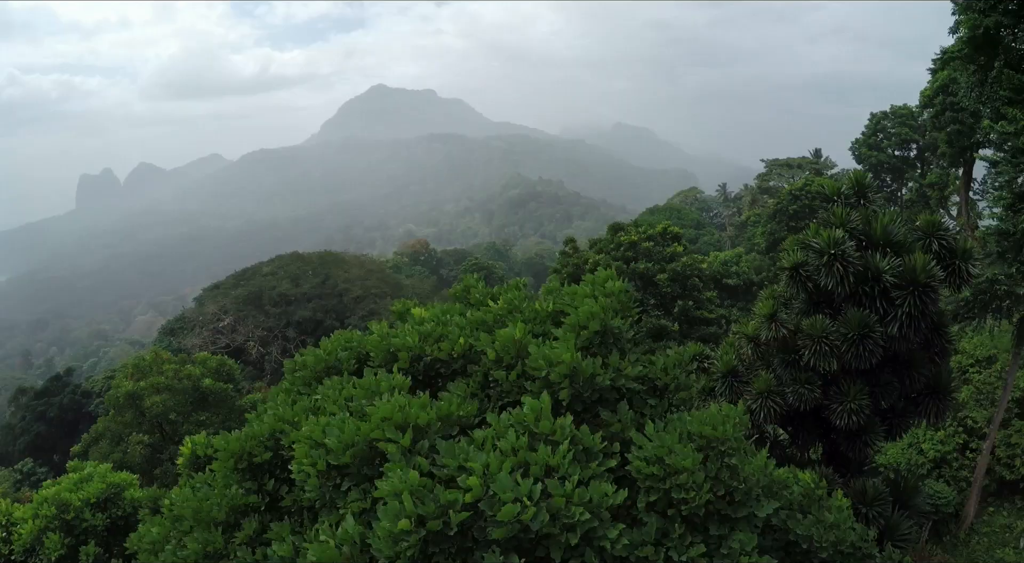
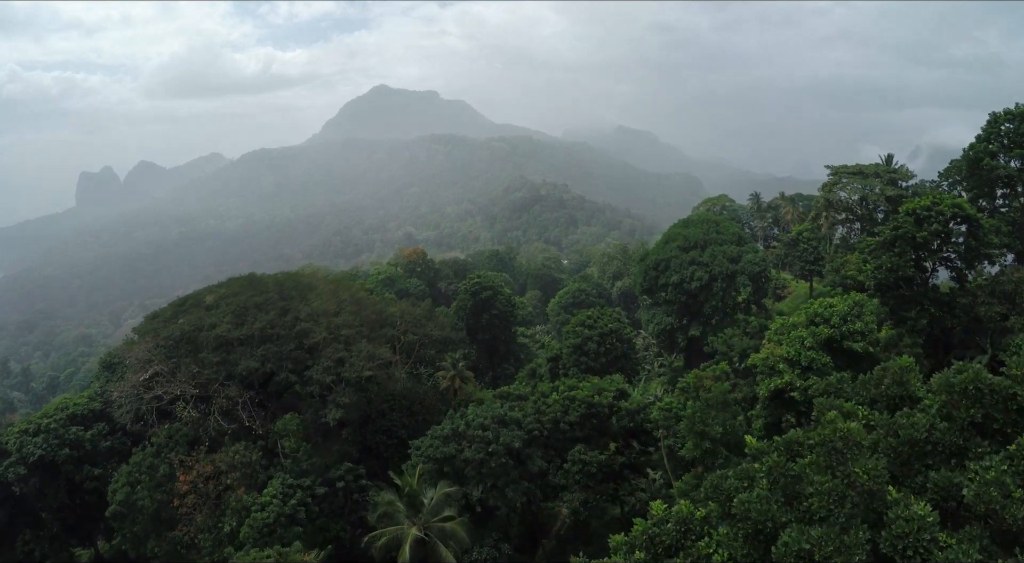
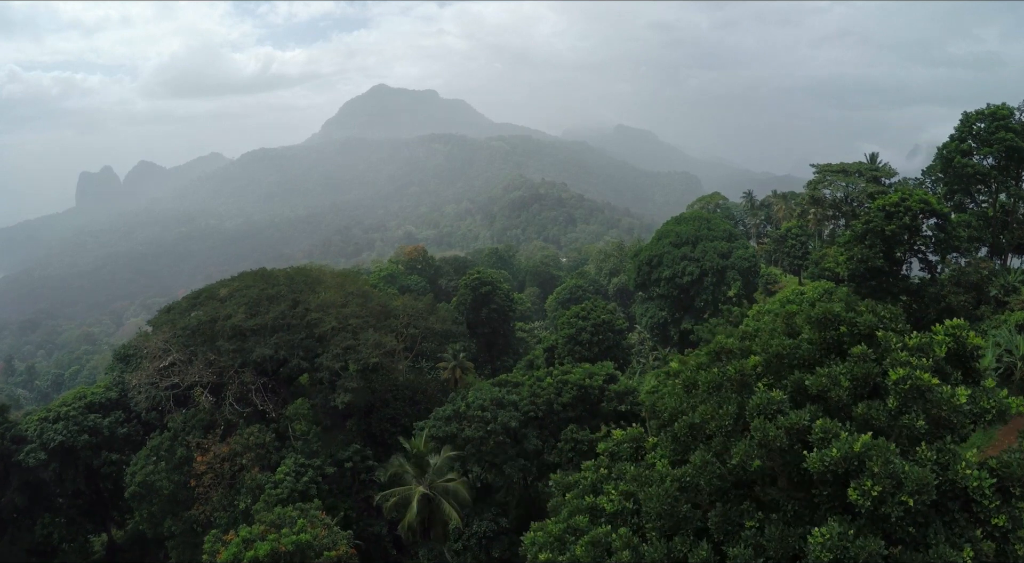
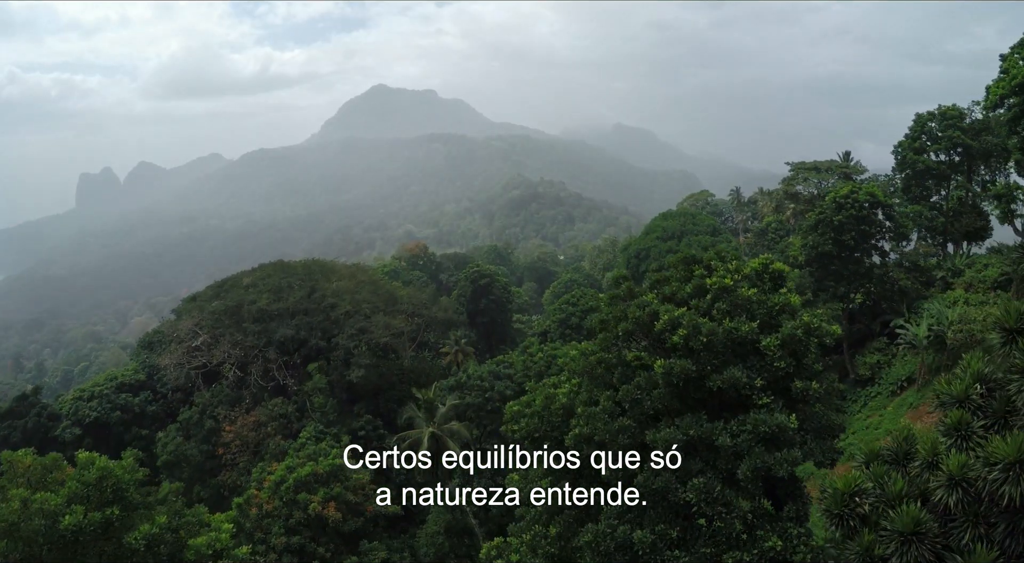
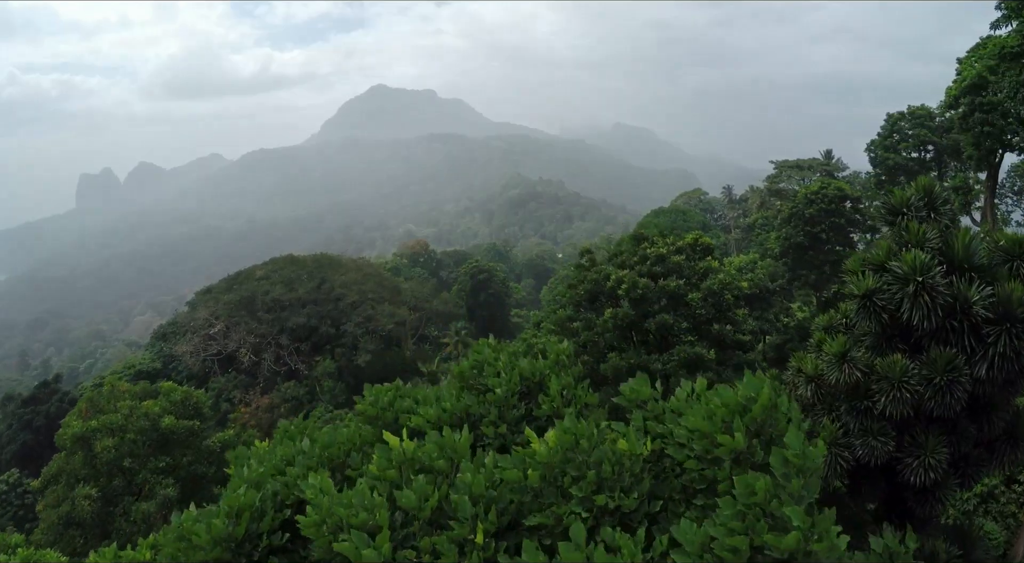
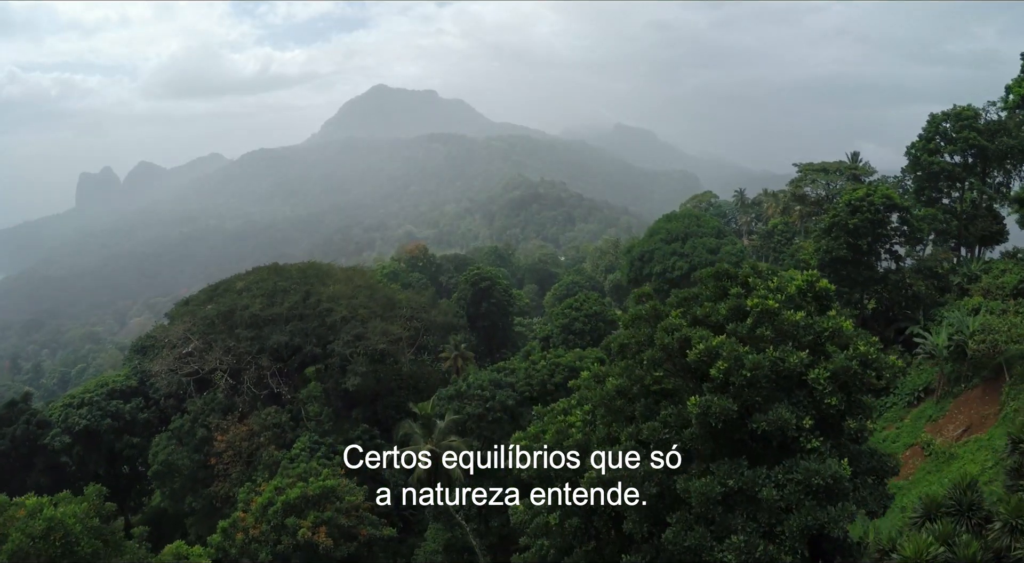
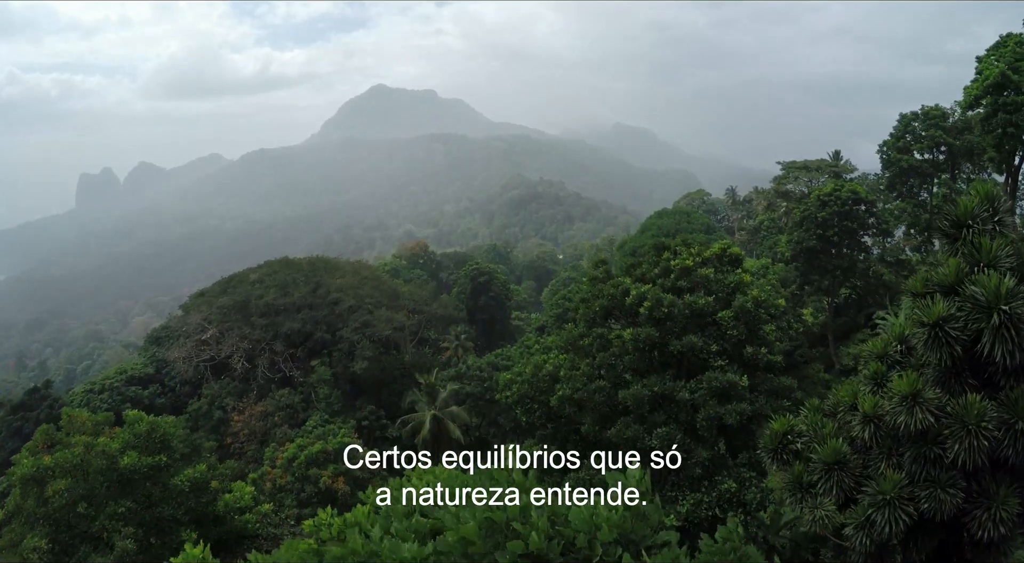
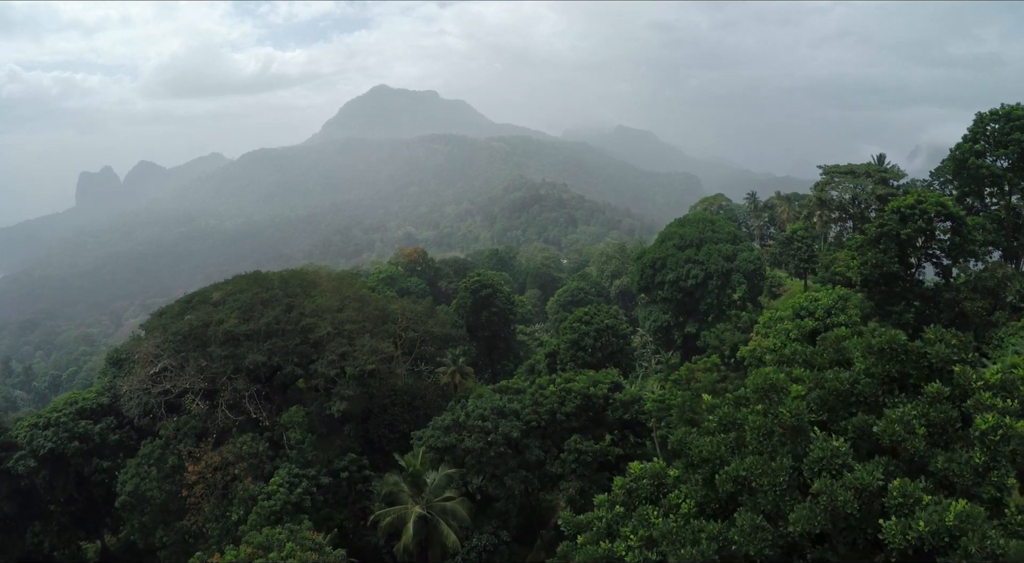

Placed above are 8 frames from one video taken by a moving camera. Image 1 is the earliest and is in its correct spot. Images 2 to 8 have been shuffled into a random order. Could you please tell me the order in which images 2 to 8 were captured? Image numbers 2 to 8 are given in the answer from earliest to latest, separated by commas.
5, 7, 4, 6, 3, 8, 2
